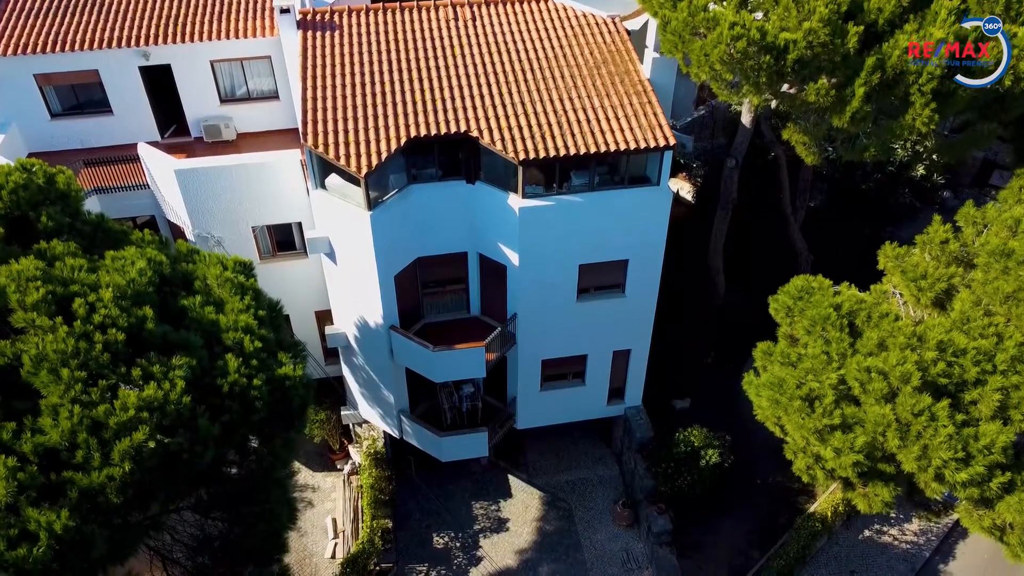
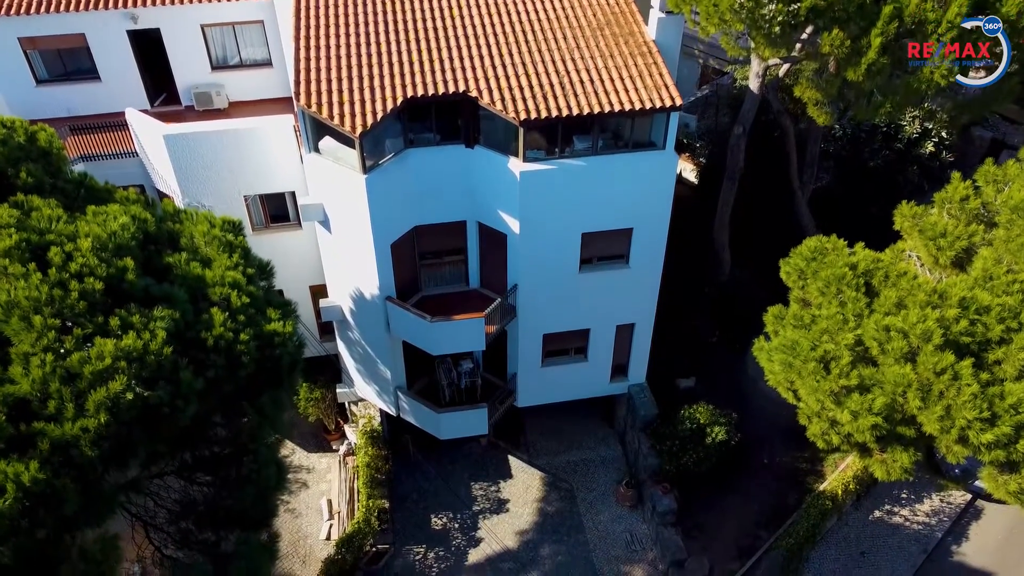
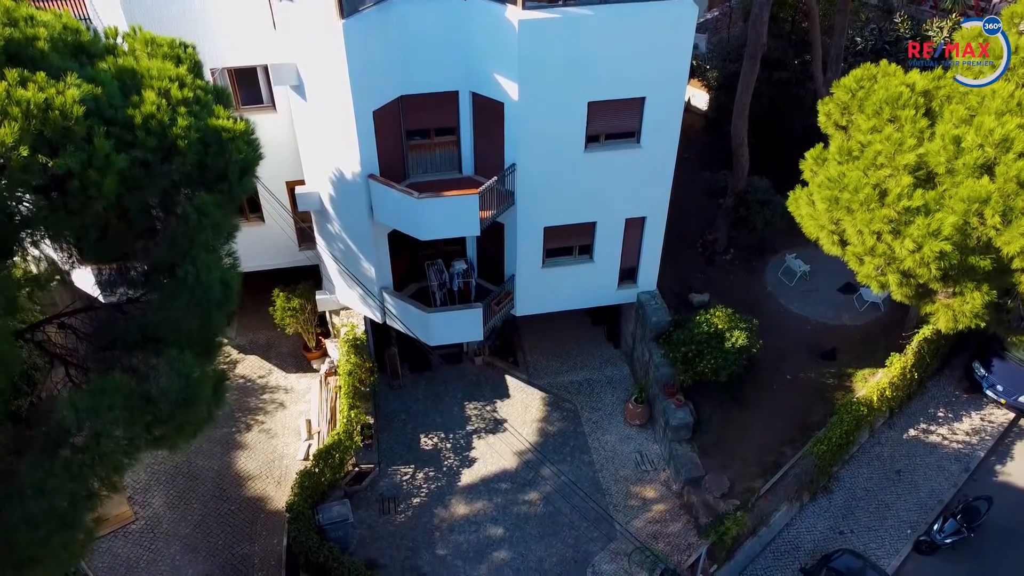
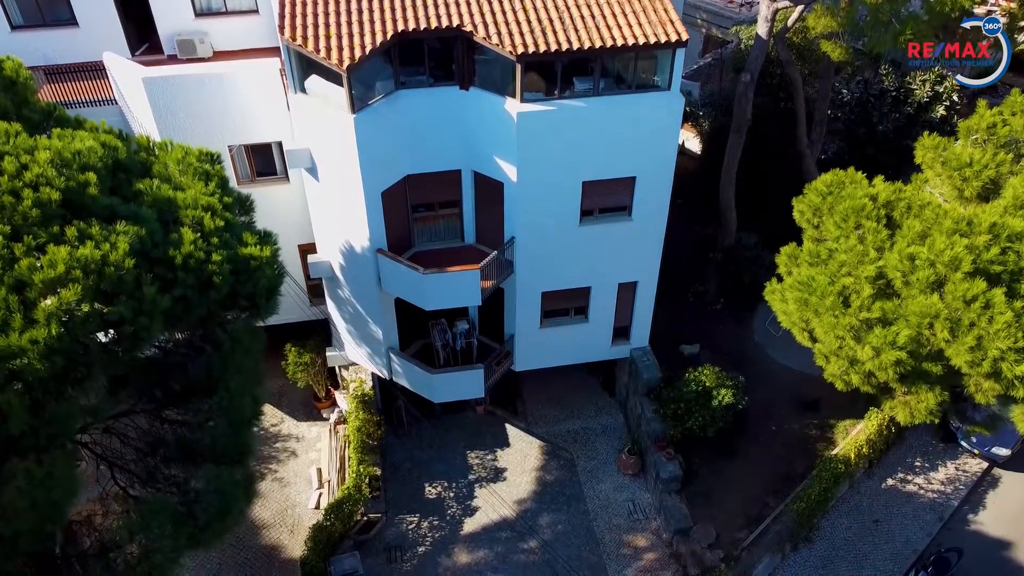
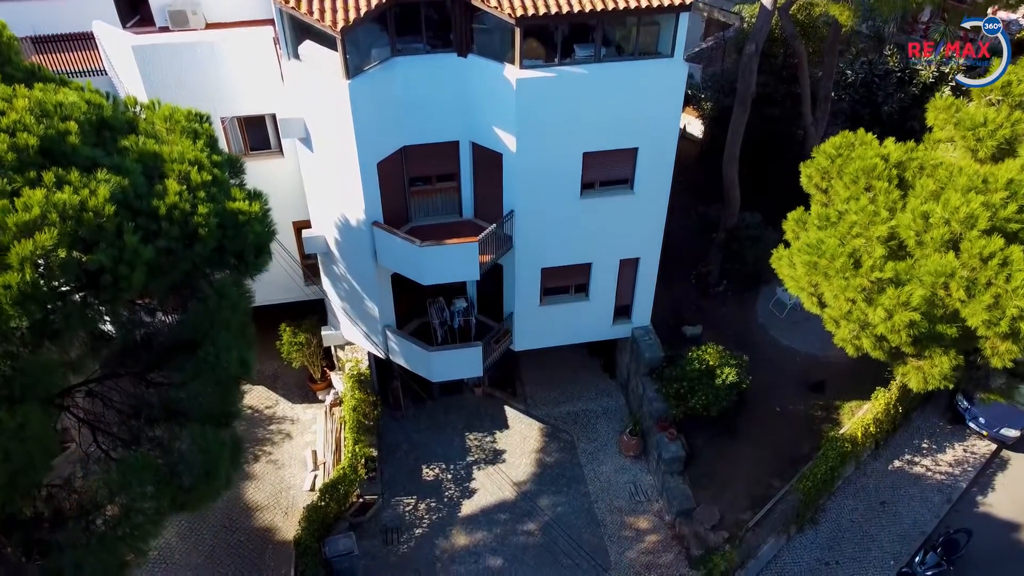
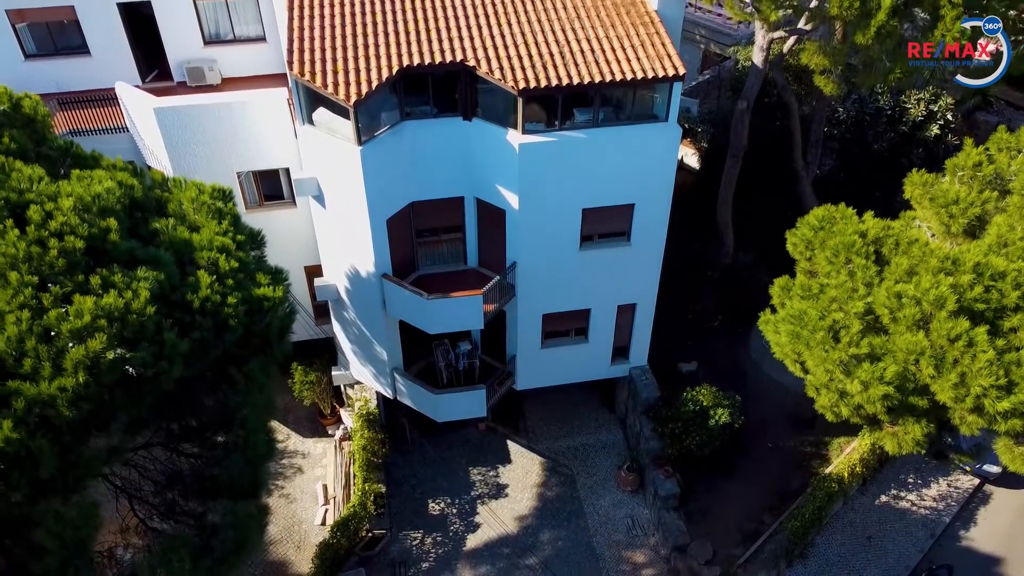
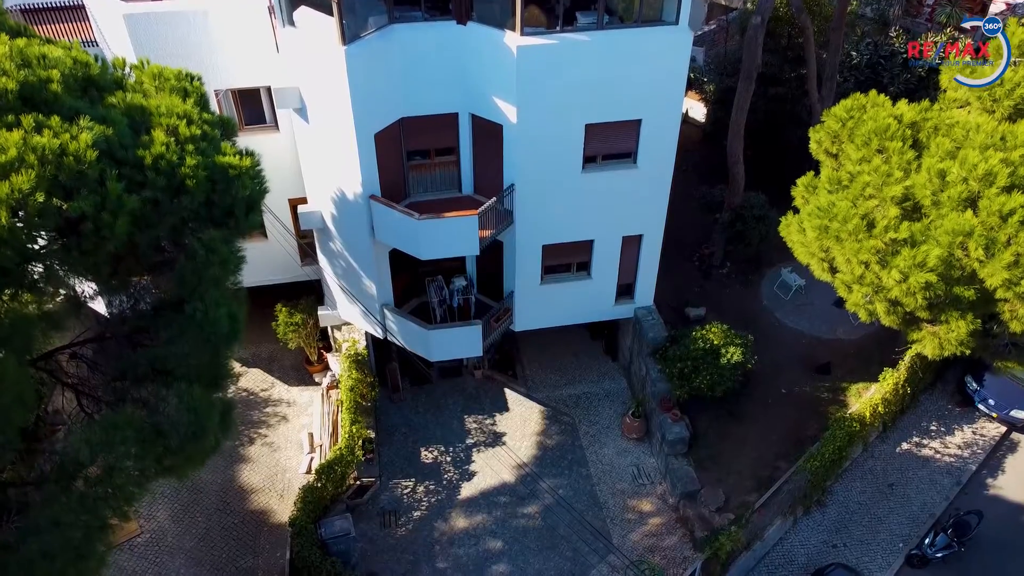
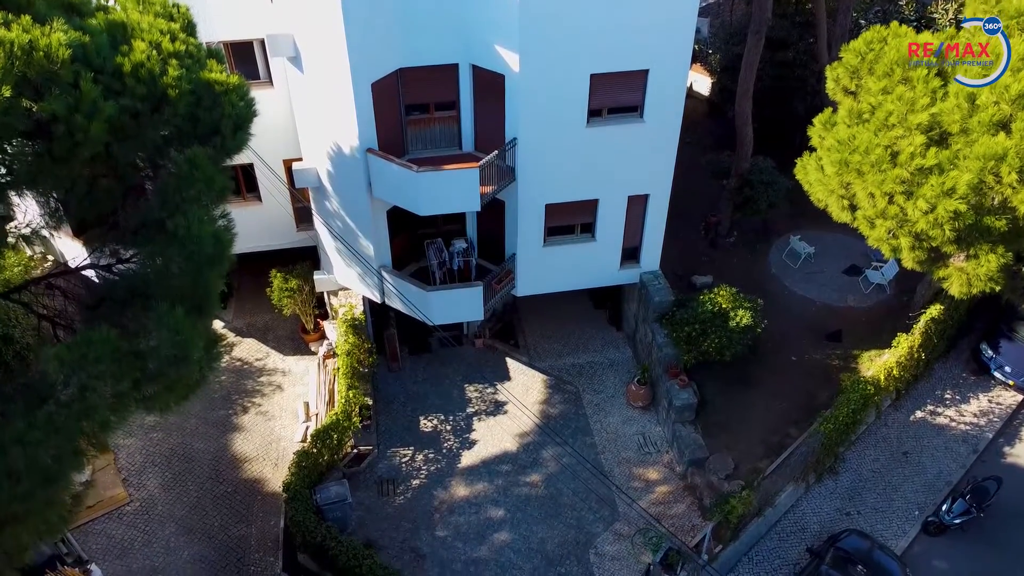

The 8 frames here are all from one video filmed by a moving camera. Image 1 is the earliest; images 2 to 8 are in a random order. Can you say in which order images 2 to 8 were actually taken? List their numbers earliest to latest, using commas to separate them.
2, 6, 4, 5, 7, 3, 8
